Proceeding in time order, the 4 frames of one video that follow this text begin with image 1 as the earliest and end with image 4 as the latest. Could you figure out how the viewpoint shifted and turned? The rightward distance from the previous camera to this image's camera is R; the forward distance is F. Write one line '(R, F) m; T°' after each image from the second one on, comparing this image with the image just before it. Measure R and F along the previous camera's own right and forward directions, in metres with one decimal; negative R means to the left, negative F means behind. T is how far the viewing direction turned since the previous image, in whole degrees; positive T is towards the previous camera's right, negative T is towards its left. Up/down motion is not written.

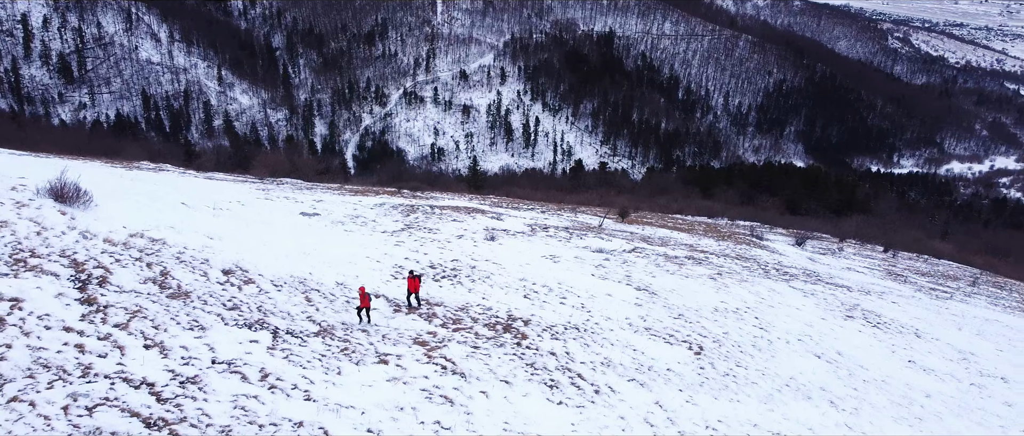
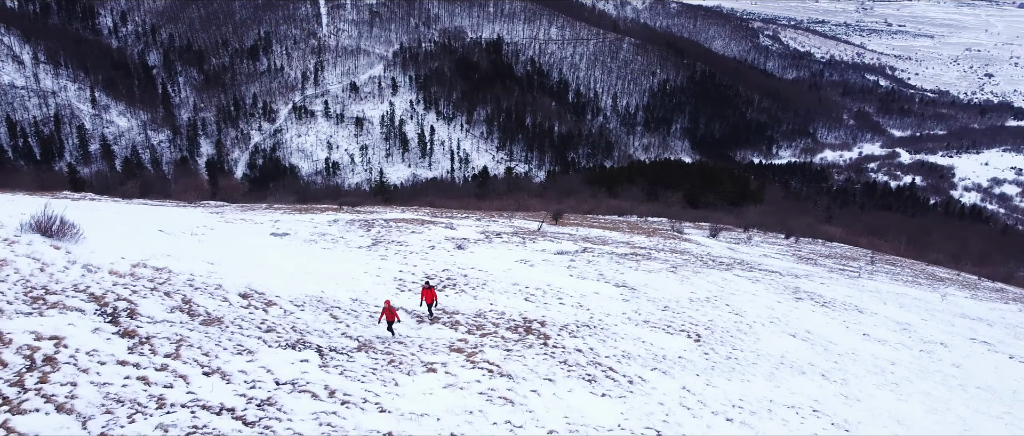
(-1.4, -0.3) m; +7°
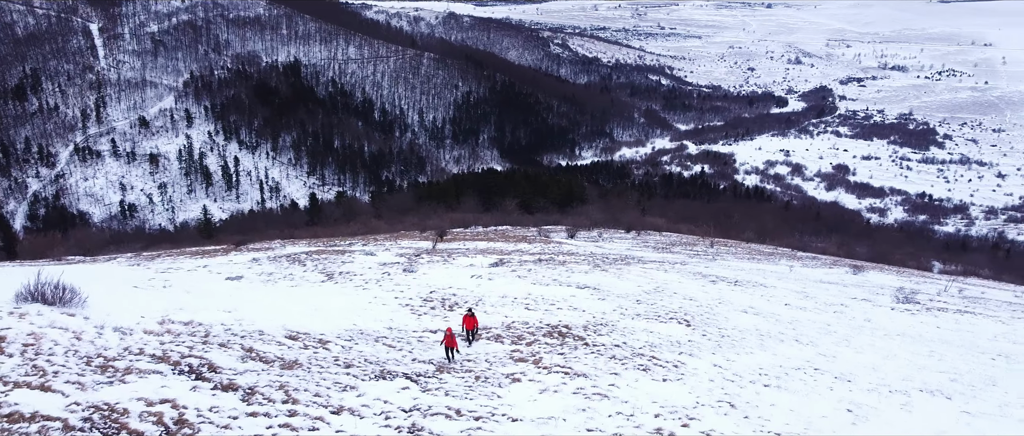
(-2.7, -0.4) m; +13°
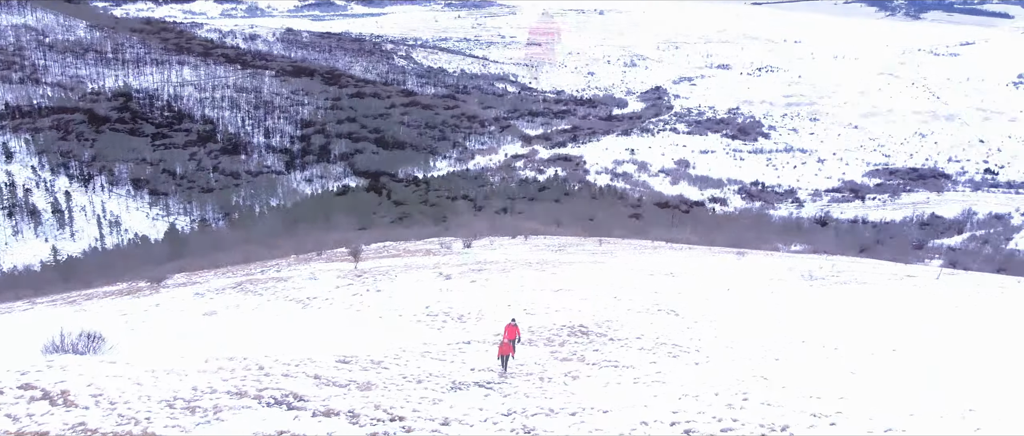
(-2.2, -0.3) m; +10°
